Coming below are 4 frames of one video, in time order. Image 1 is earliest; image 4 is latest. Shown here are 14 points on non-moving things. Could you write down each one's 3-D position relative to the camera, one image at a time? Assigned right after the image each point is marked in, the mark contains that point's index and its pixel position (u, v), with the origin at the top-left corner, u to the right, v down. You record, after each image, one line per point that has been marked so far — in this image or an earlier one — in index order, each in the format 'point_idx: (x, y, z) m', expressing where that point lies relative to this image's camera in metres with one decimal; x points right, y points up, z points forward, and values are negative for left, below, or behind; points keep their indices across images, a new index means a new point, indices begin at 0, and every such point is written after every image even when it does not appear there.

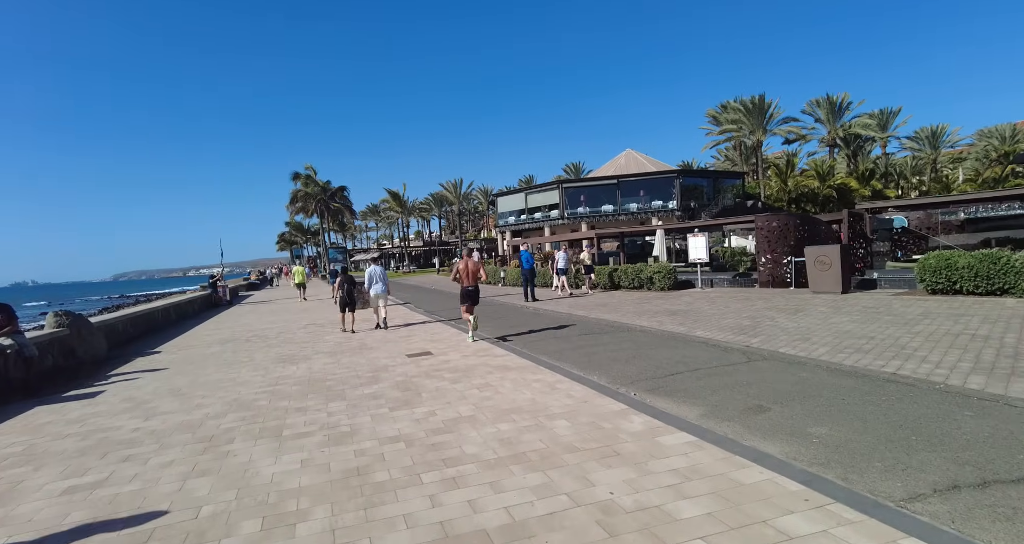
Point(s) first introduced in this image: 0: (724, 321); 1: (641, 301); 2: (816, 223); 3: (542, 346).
0: (+3.9, -0.9, +10.1) m
1: (+3.4, -0.8, +14.6) m
2: (+9.7, +1.6, +17.4) m
3: (+0.5, -1.2, +8.7) m
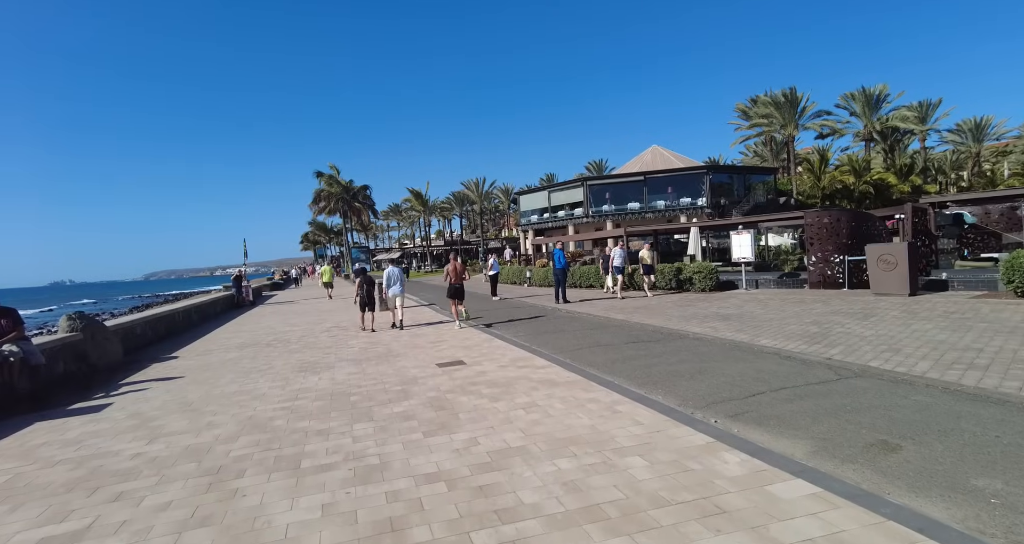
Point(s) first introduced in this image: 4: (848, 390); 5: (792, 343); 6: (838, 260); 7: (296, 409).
0: (+4.5, -0.9, +9.1) m
1: (+4.2, -0.8, +13.6) m
2: (+10.6, +1.6, +16.2) m
3: (+1.0, -1.2, +7.8) m
4: (+3.1, -1.1, +5.0) m
5: (+3.9, -1.0, +7.8) m
6: (+9.3, +0.4, +15.8) m
7: (-2.5, -1.6, +6.3) m
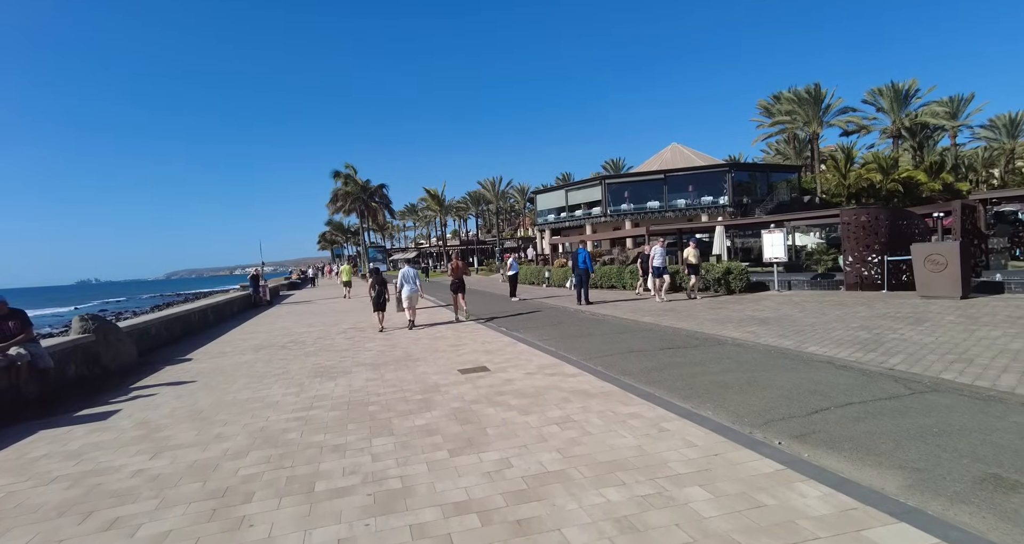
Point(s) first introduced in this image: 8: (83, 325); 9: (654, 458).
0: (+4.9, -0.9, +8.5) m
1: (+4.8, -0.8, +13.0) m
2: (+11.2, +1.6, +15.4) m
3: (+1.4, -1.2, +7.3) m
4: (+3.3, -1.1, +4.4) m
5: (+4.3, -1.0, +7.2) m
6: (+9.9, +0.3, +15.0) m
7: (-2.1, -1.6, +5.9) m
8: (-7.2, -0.9, +9.3) m
9: (+1.0, -1.3, +4.0) m
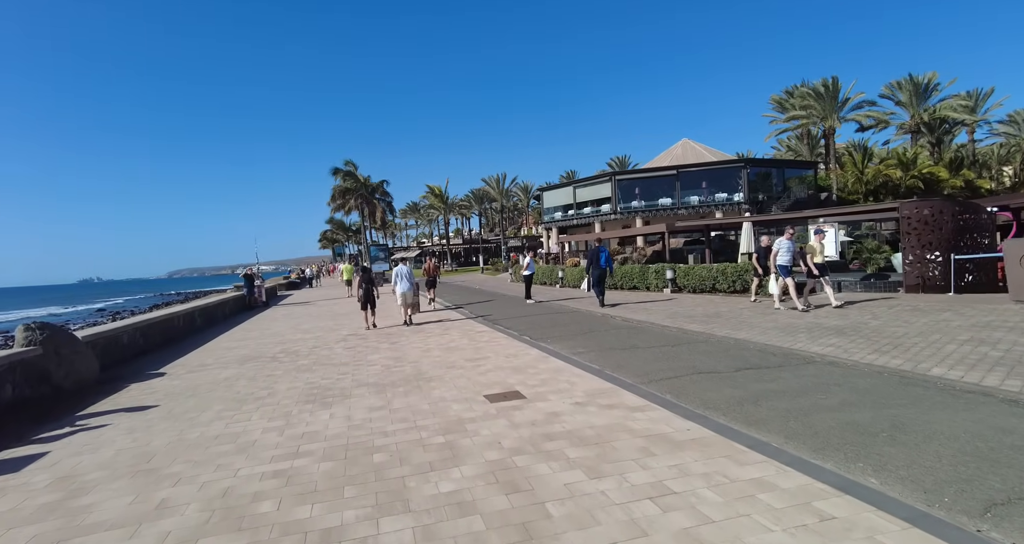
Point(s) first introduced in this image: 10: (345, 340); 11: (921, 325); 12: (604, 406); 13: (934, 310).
0: (+5.4, -0.9, +6.9) m
1: (+5.2, -0.8, +11.4) m
2: (+11.6, +1.6, +13.8) m
3: (+1.9, -1.2, +5.7) m
4: (+3.8, -1.1, +2.8) m
5: (+4.8, -1.0, +5.6) m
6: (+10.4, +0.3, +13.4) m
7: (-1.7, -1.6, +4.3) m
8: (-6.8, -0.9, +7.7) m
9: (+1.5, -1.4, +2.4) m
10: (-3.7, -1.5, +12.2) m
11: (+6.4, -0.8, +8.6) m
12: (+0.9, -1.3, +5.4) m
13: (+7.5, -0.7, +9.8) m
